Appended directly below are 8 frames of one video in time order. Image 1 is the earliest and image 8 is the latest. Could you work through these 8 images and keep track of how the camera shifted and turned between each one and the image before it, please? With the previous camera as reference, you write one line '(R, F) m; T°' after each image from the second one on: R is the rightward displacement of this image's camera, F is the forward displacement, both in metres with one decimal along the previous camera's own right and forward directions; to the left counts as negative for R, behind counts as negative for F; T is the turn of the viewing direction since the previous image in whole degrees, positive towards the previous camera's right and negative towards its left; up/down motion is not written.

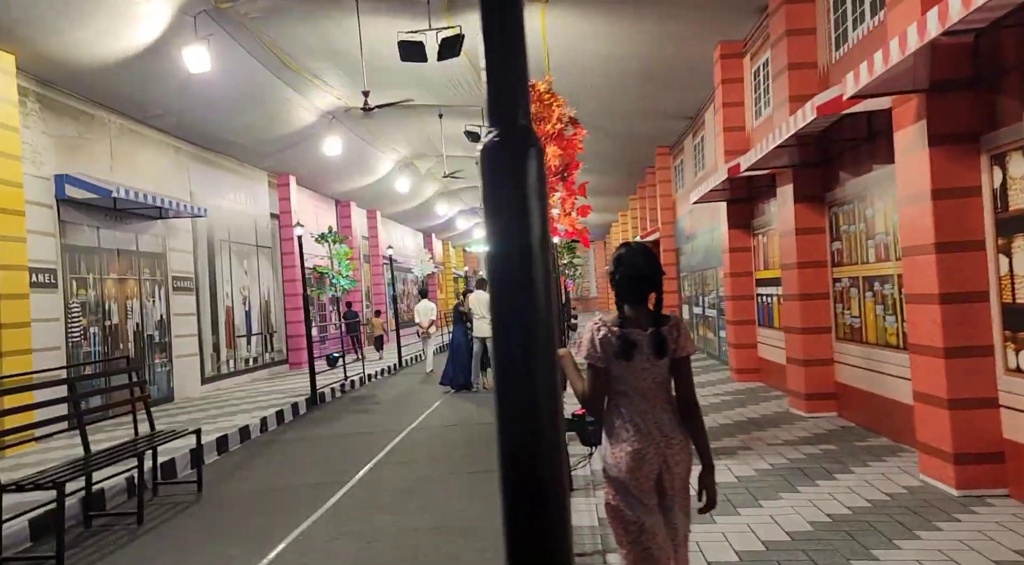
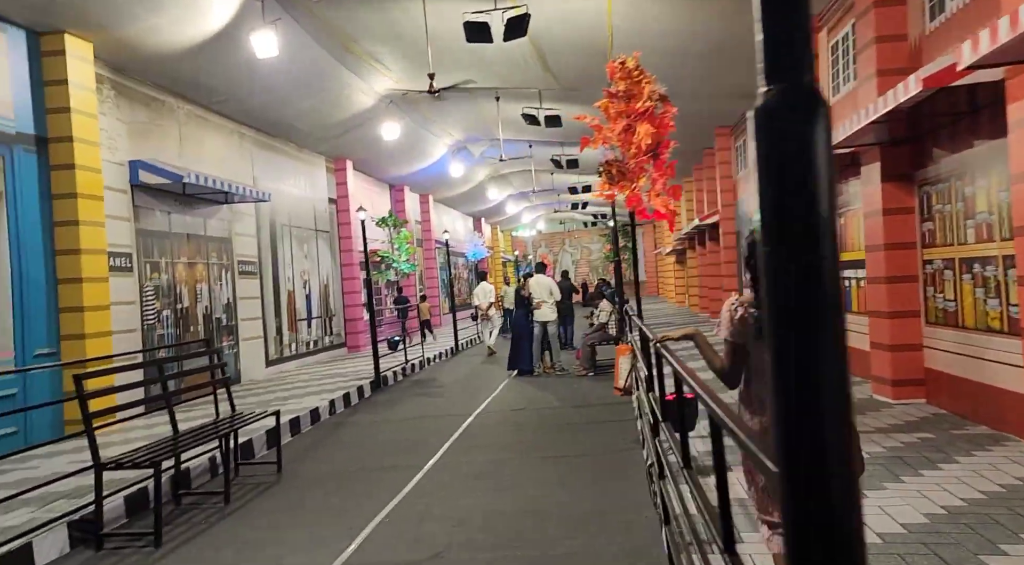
(-0.3, +0.1) m; -3°
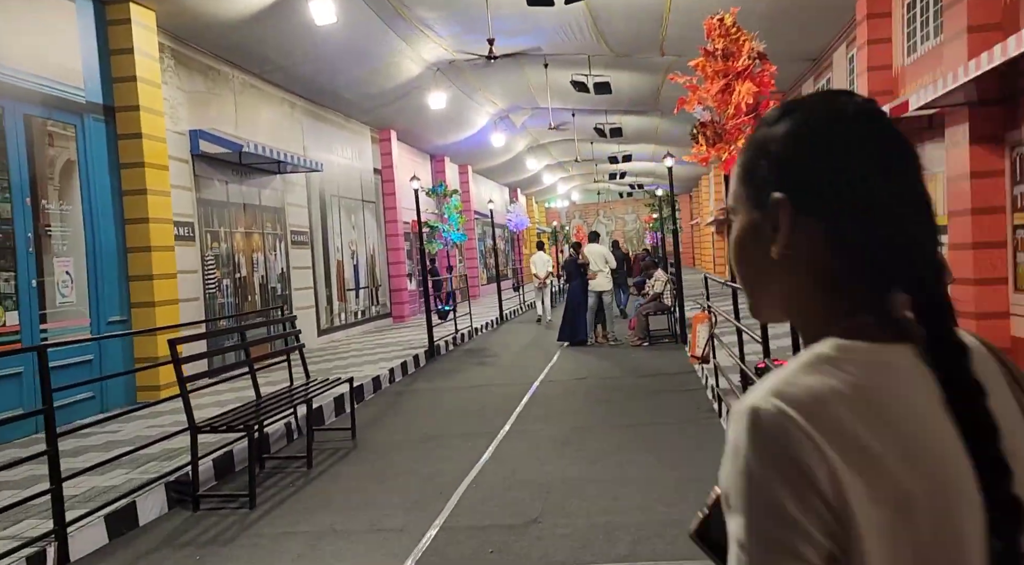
(-0.4, 0.0) m; -2°
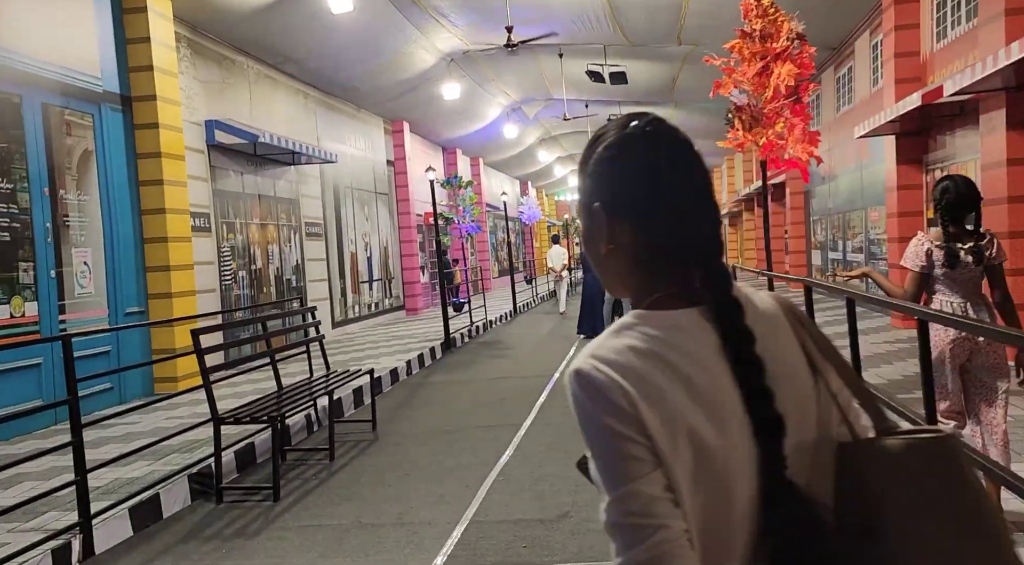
(-0.1, +0.1) m; -1°
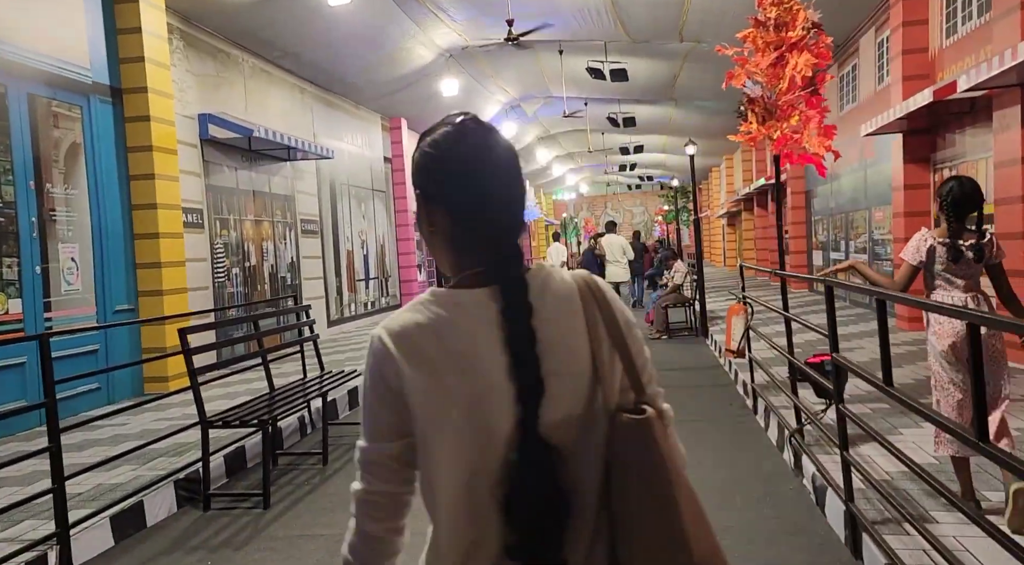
(0.0, +0.2) m; 0°
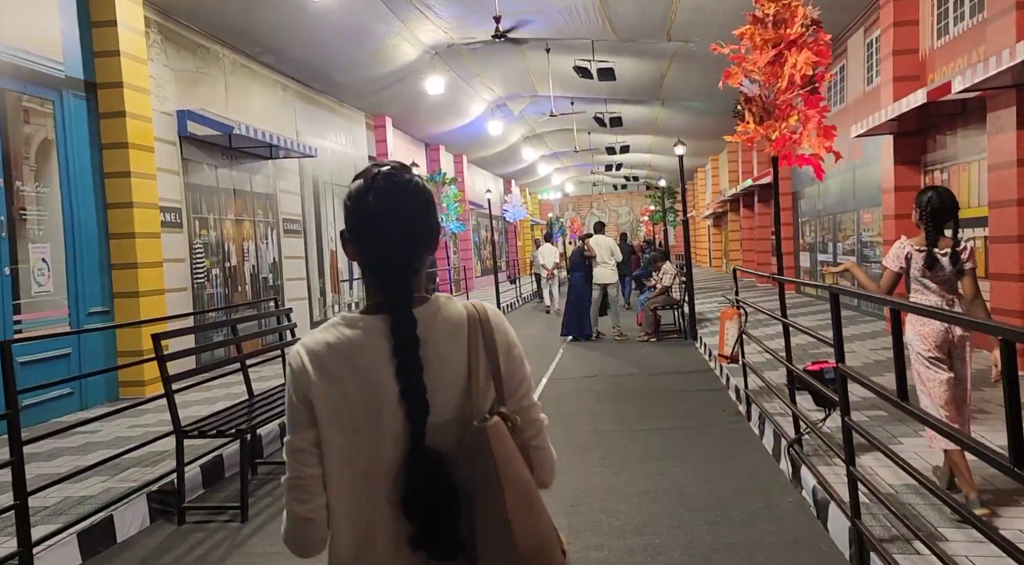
(0.0, +0.2) m; +1°
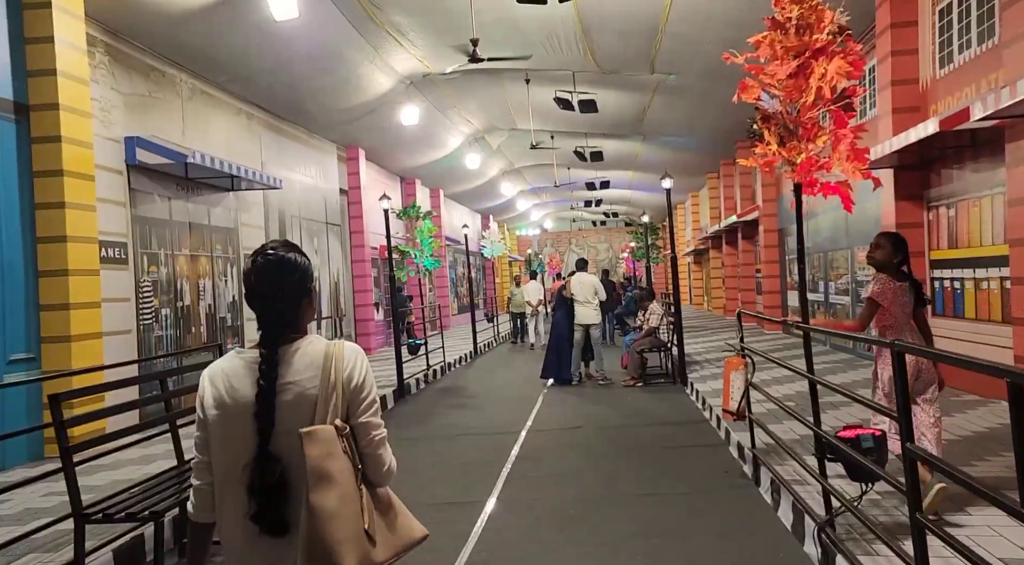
(0.0, +0.7) m; +2°
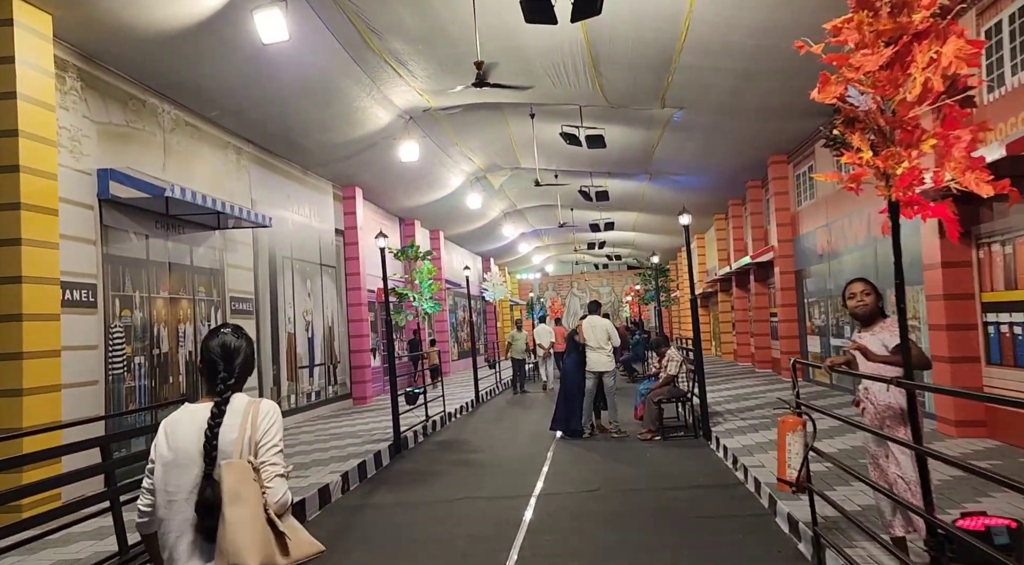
(-0.1, +0.8) m; 0°
